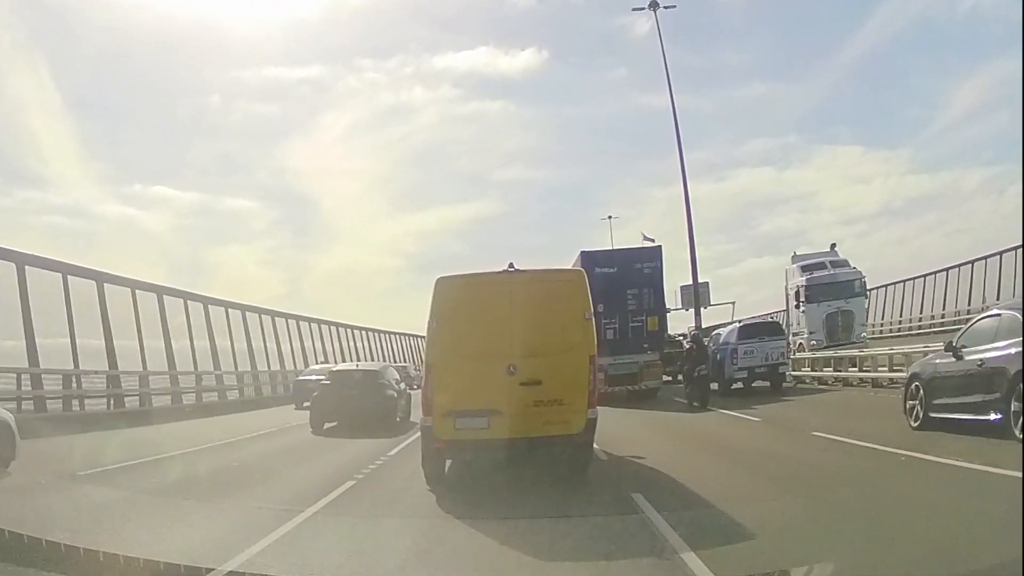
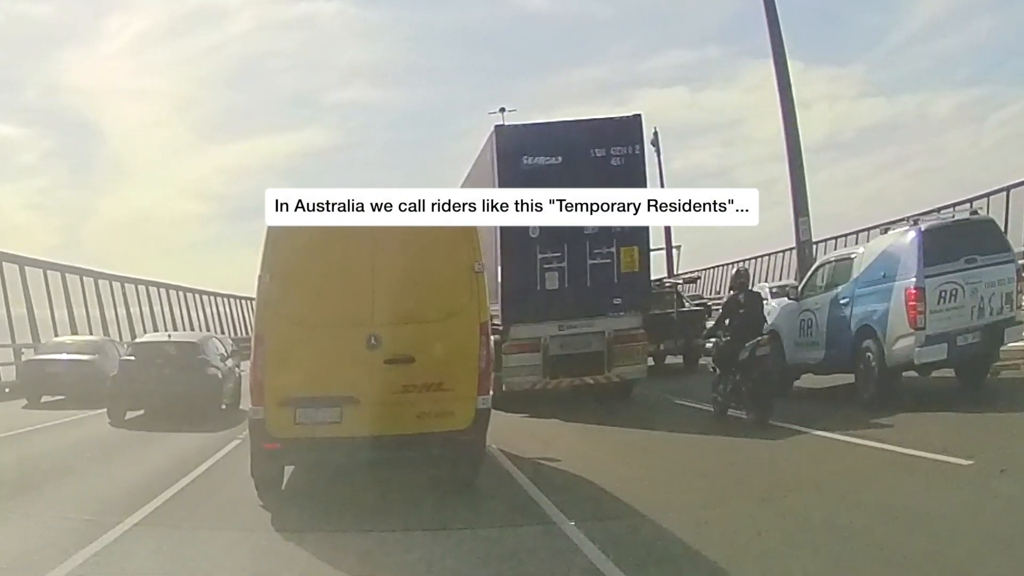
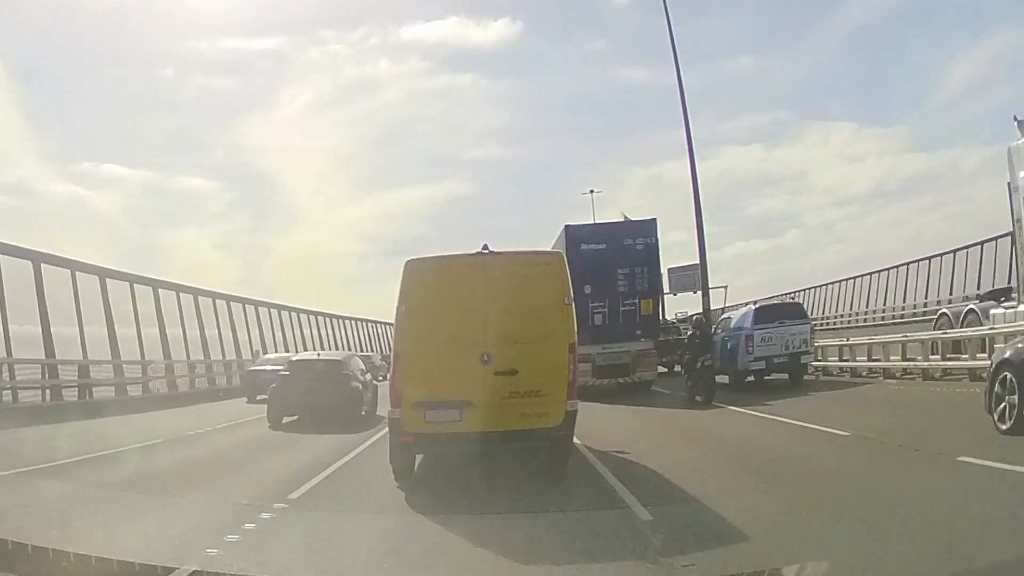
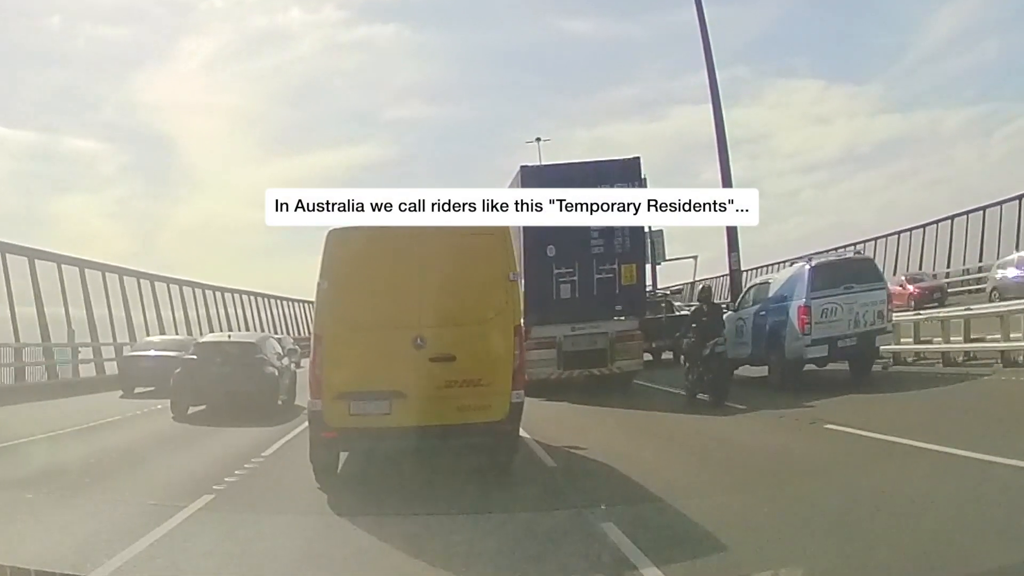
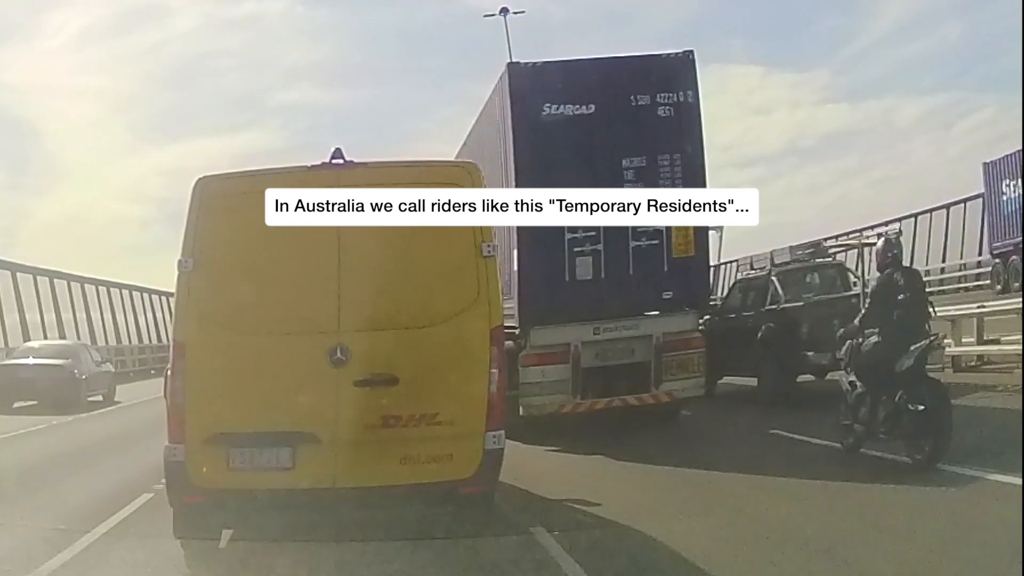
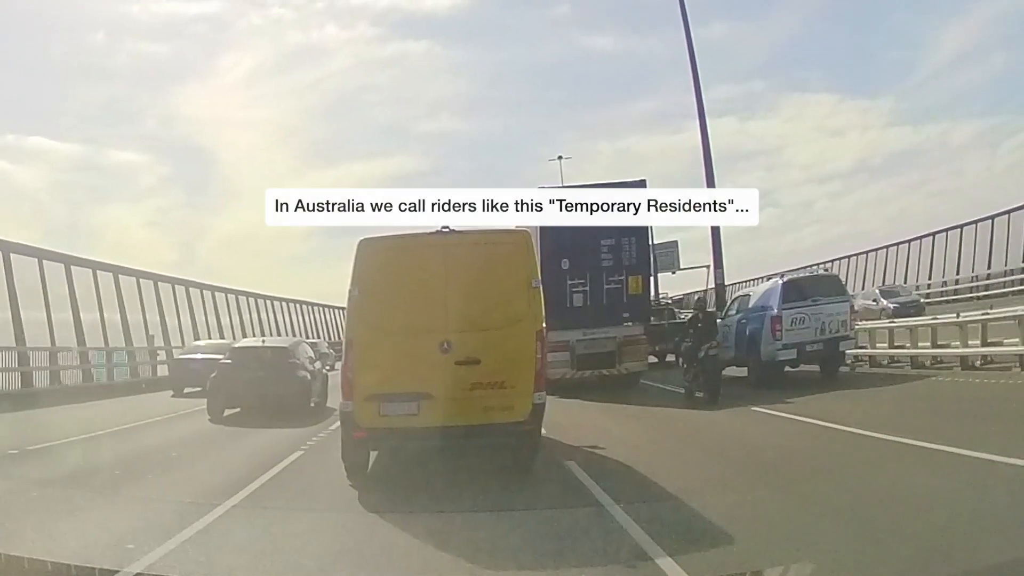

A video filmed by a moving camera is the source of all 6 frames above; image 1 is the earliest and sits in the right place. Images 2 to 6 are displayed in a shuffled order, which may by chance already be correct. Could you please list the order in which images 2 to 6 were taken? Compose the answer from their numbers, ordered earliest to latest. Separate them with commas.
3, 6, 4, 2, 5
